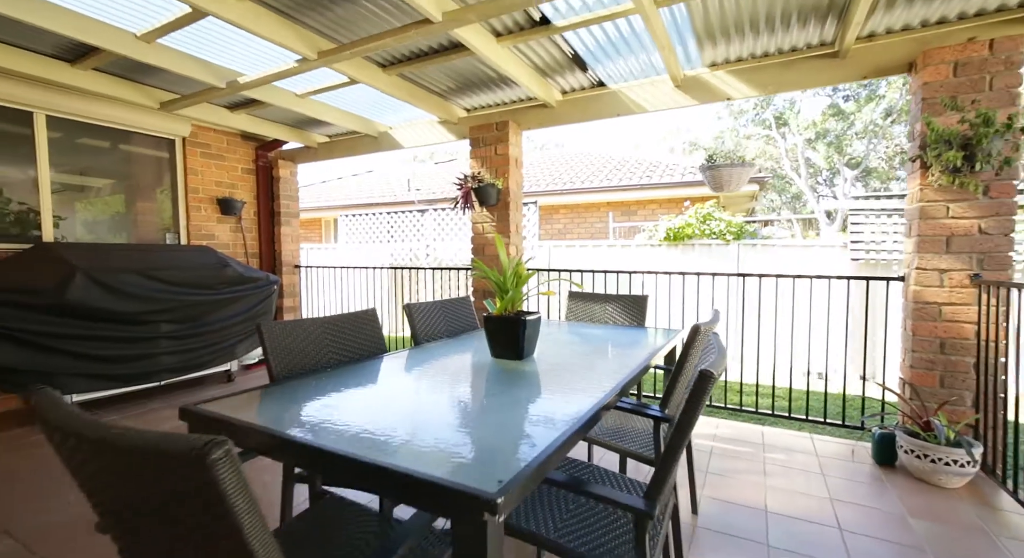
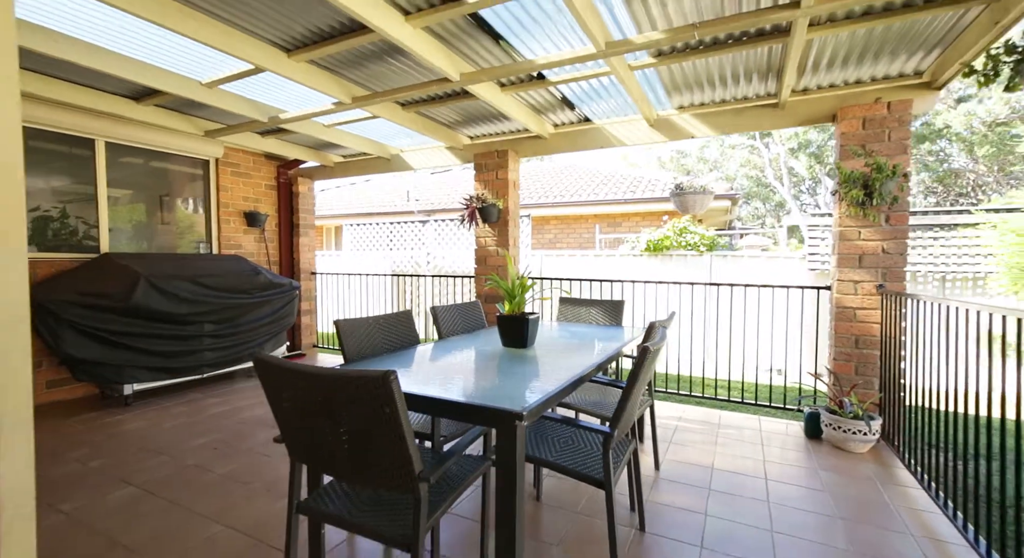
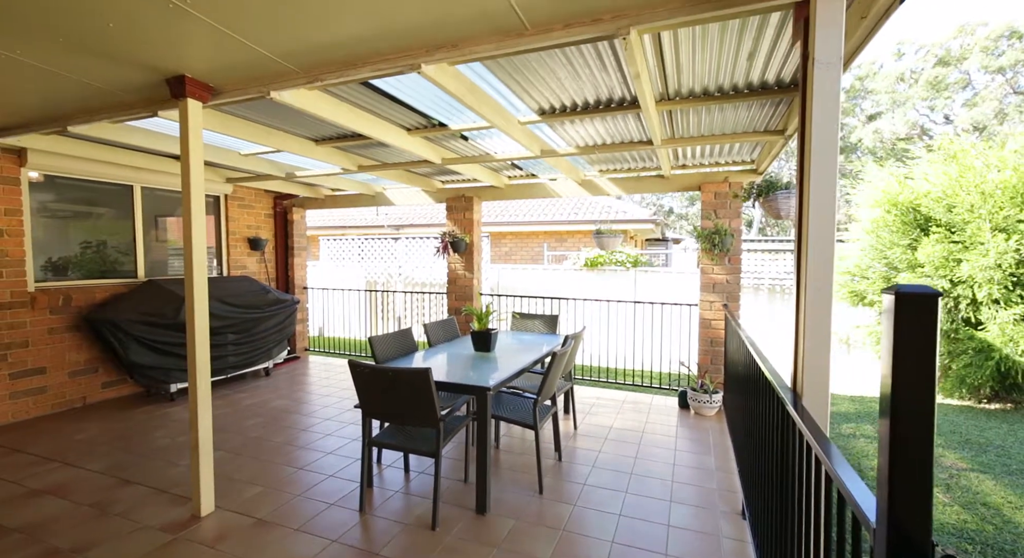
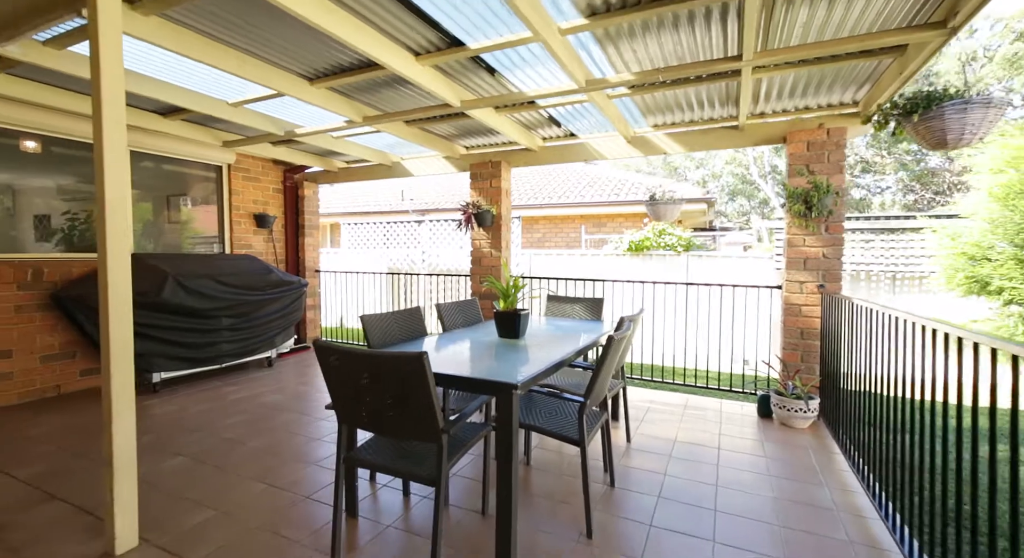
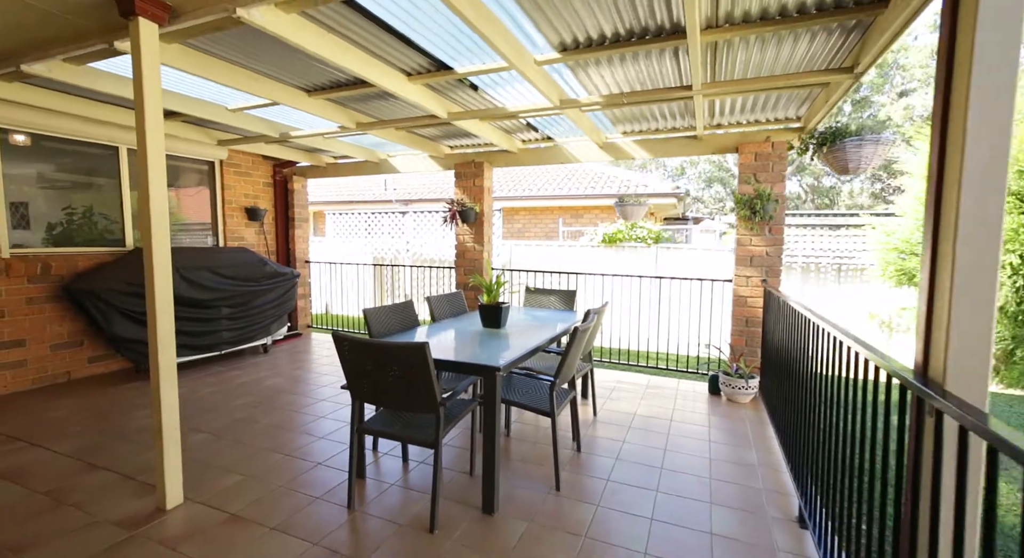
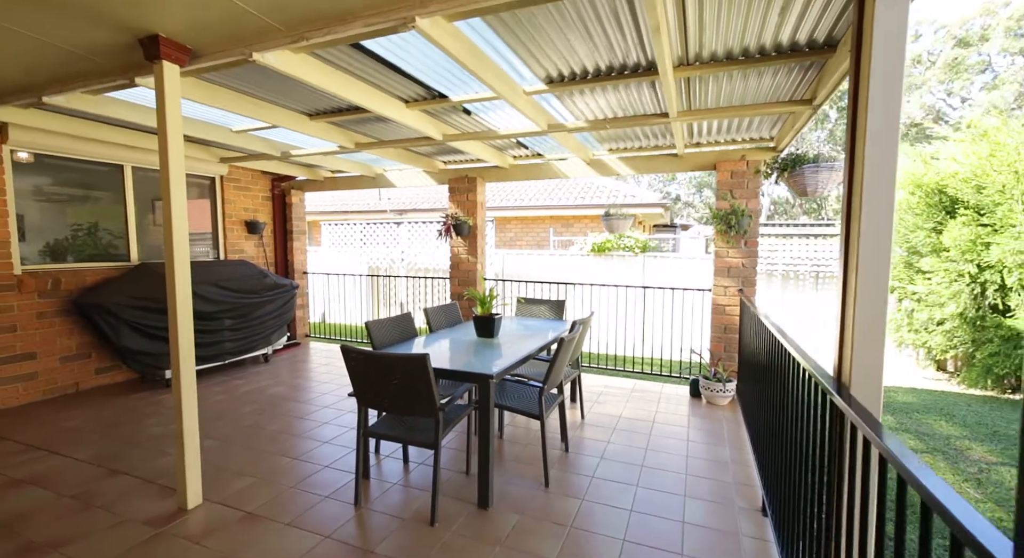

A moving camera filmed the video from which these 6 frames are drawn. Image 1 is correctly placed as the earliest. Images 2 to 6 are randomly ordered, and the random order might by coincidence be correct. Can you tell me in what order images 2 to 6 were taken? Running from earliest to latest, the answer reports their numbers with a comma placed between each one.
2, 4, 5, 6, 3
